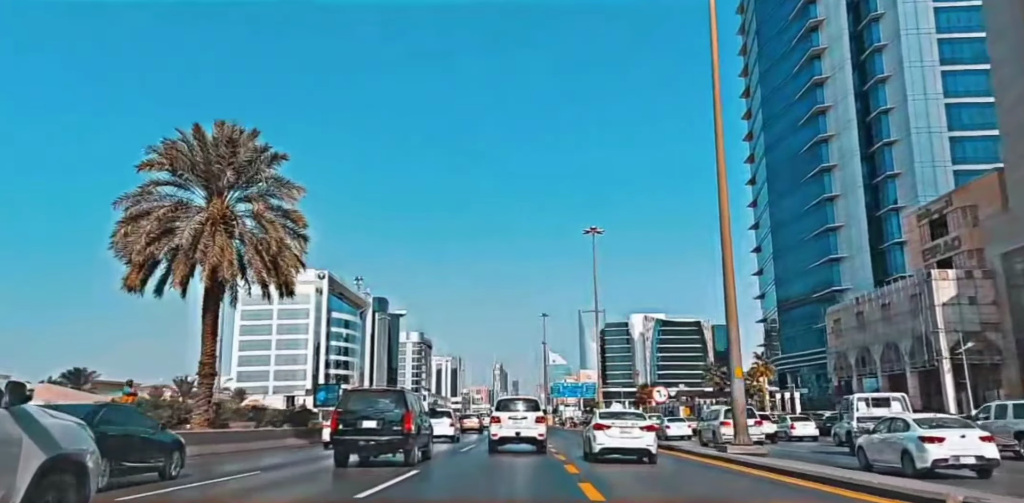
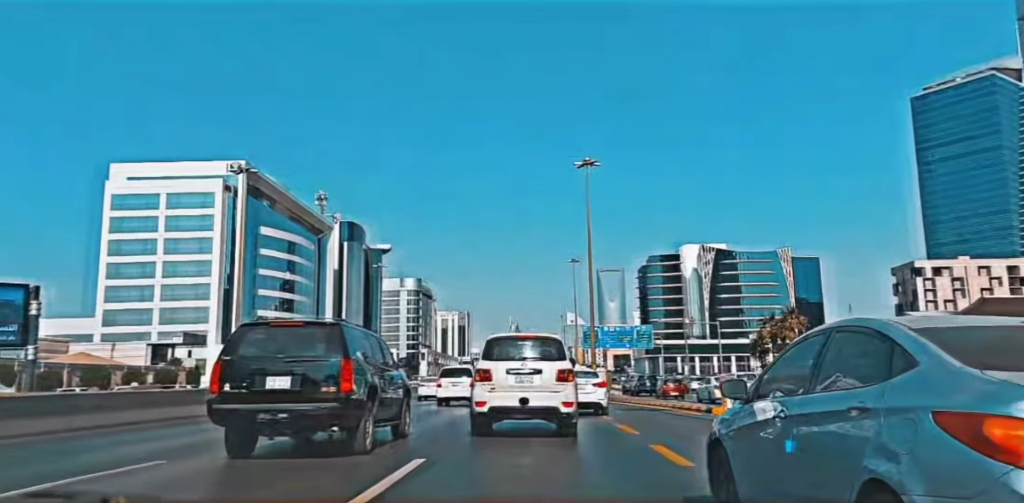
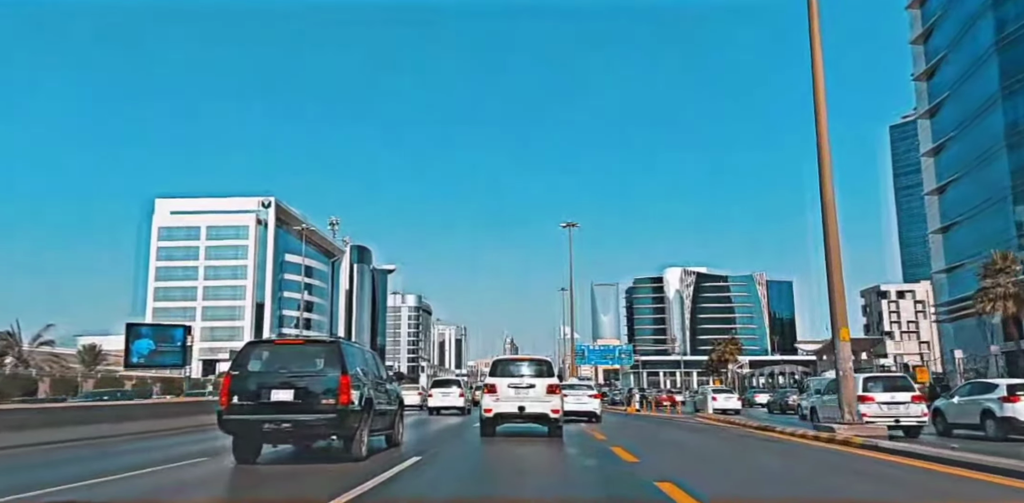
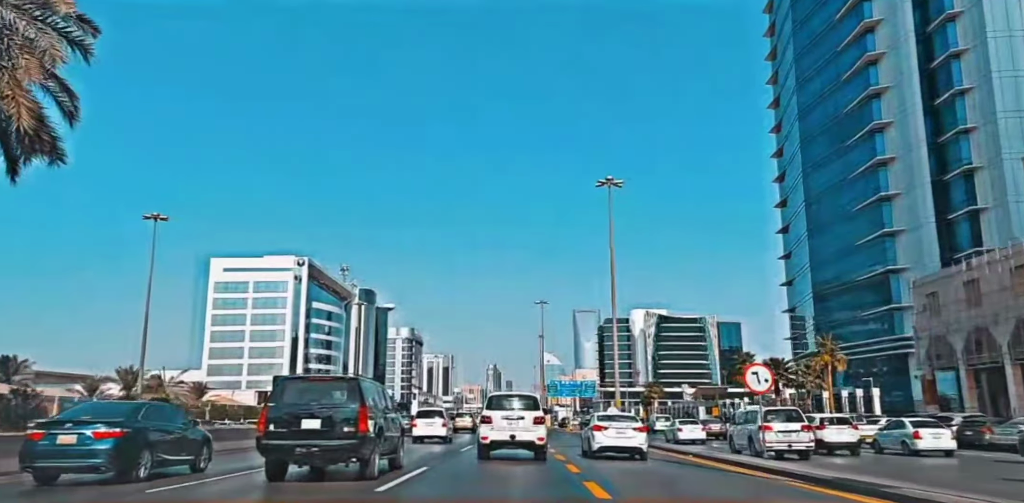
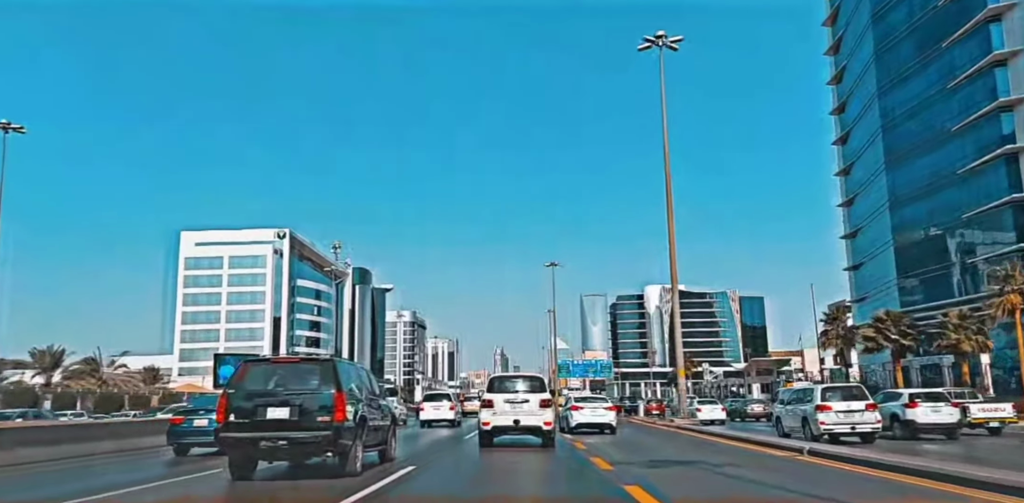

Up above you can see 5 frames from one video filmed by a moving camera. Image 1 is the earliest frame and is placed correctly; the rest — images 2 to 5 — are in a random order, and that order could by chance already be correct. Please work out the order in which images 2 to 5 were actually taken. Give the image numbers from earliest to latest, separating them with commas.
4, 5, 3, 2
